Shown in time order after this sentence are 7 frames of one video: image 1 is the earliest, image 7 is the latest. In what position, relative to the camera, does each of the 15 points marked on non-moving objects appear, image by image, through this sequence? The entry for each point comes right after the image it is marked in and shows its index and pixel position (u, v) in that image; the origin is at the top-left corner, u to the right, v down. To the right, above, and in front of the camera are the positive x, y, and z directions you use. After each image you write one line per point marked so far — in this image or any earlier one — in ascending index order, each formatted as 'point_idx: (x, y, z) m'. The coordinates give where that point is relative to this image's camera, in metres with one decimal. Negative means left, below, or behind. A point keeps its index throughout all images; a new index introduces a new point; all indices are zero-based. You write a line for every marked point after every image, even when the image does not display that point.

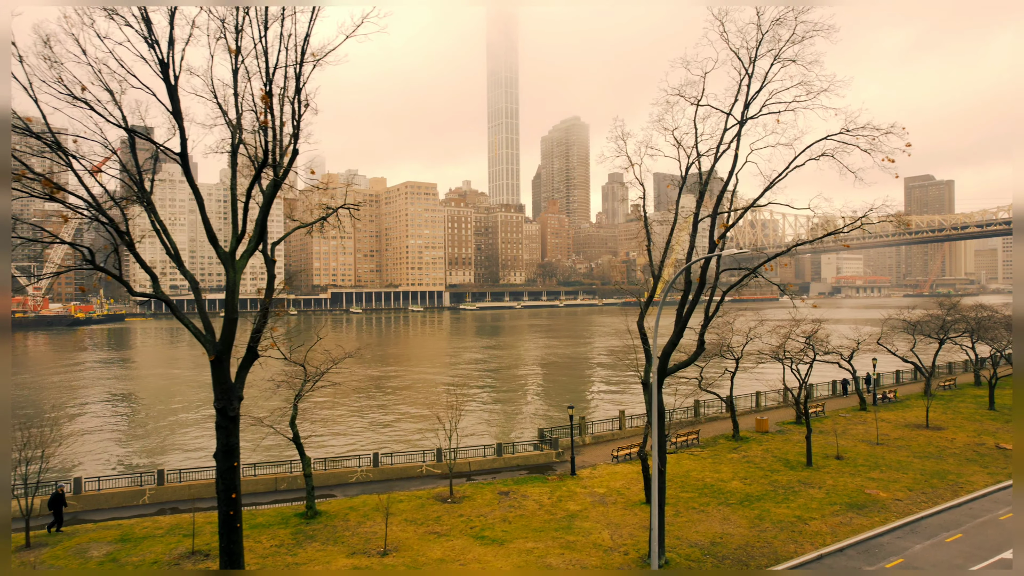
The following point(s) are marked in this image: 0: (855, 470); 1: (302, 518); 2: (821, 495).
0: (+10.6, -5.7, +17.2) m
1: (-5.6, -6.1, +14.8) m
2: (+8.4, -5.7, +15.1) m
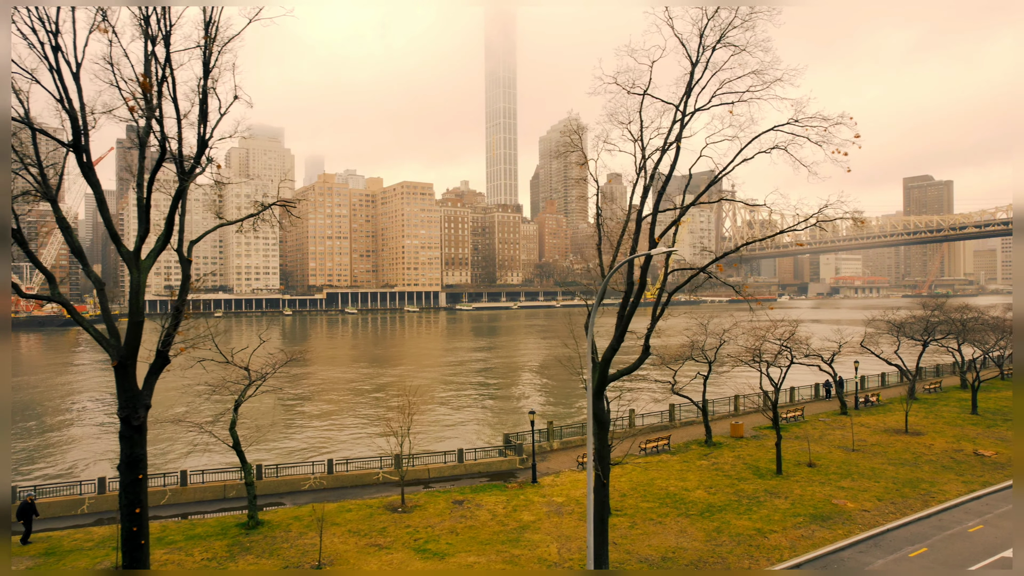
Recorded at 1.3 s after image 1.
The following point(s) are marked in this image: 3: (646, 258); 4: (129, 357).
0: (+9.4, -5.7, +16.6) m
1: (-6.9, -6.1, +14.1) m
2: (+7.2, -5.7, +14.5) m
3: (+2.4, +0.6, +10.3) m
4: (-6.5, -1.2, +9.4) m
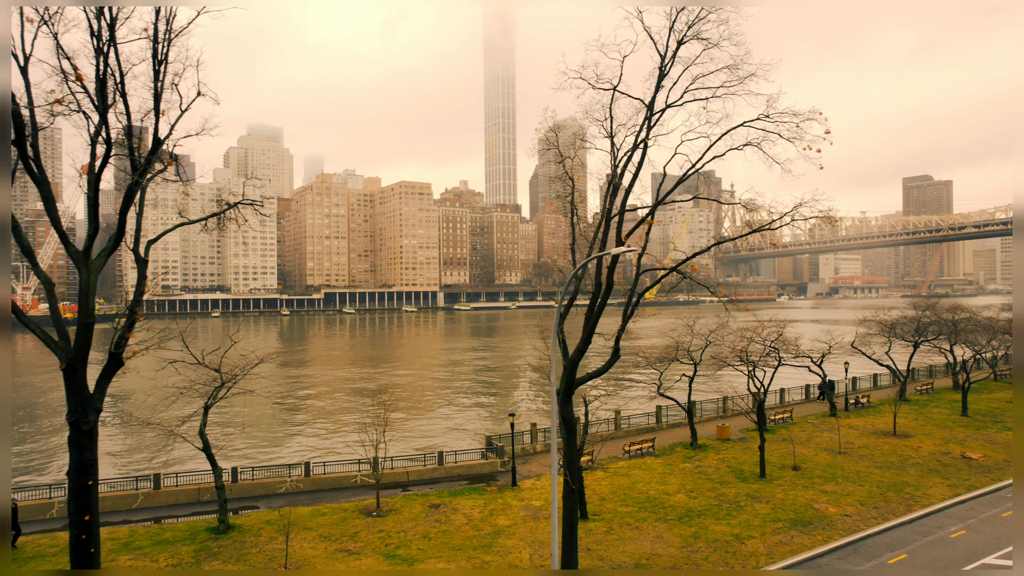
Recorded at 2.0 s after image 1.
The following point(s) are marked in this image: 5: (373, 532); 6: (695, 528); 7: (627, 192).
0: (+8.7, -5.7, +16.3) m
1: (-7.5, -6.1, +13.9) m
2: (+6.5, -5.7, +14.2) m
3: (+1.8, +0.6, +10.1) m
4: (-7.1, -1.2, +9.1) m
5: (-3.5, -6.2, +14.1) m
6: (+4.4, -5.8, +13.4) m
7: (+2.1, +1.9, +10.1) m
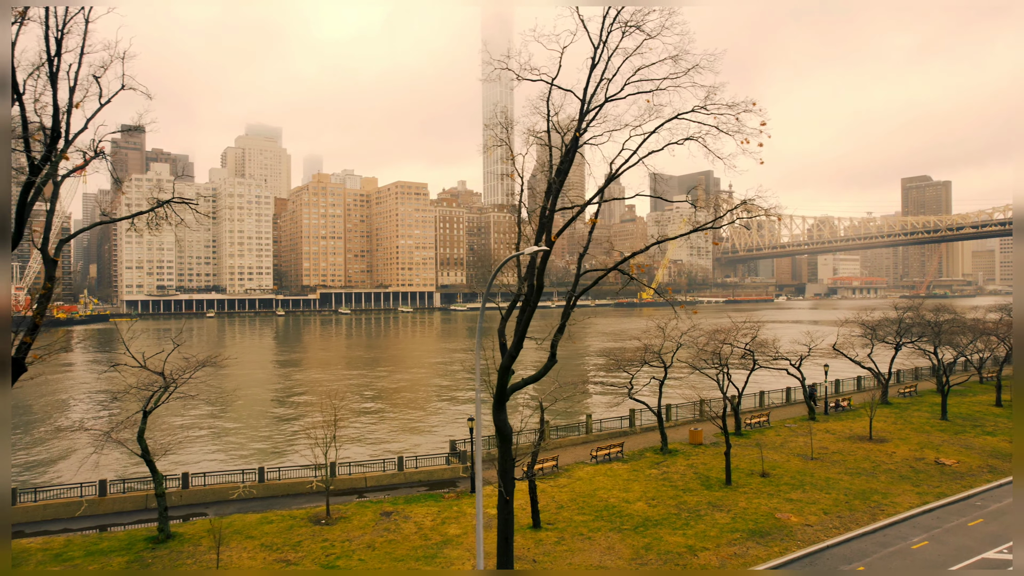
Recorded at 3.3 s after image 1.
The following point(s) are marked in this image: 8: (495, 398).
0: (+7.5, -5.8, +15.8) m
1: (-8.7, -6.2, +13.4) m
2: (+5.3, -5.8, +13.7) m
3: (+0.6, +0.6, +9.6) m
4: (-8.3, -1.2, +8.6) m
5: (-4.8, -6.2, +13.6) m
6: (+3.2, -5.8, +13.0) m
7: (+0.9, +1.8, +9.6) m
8: (-0.3, -2.0, +10.0) m
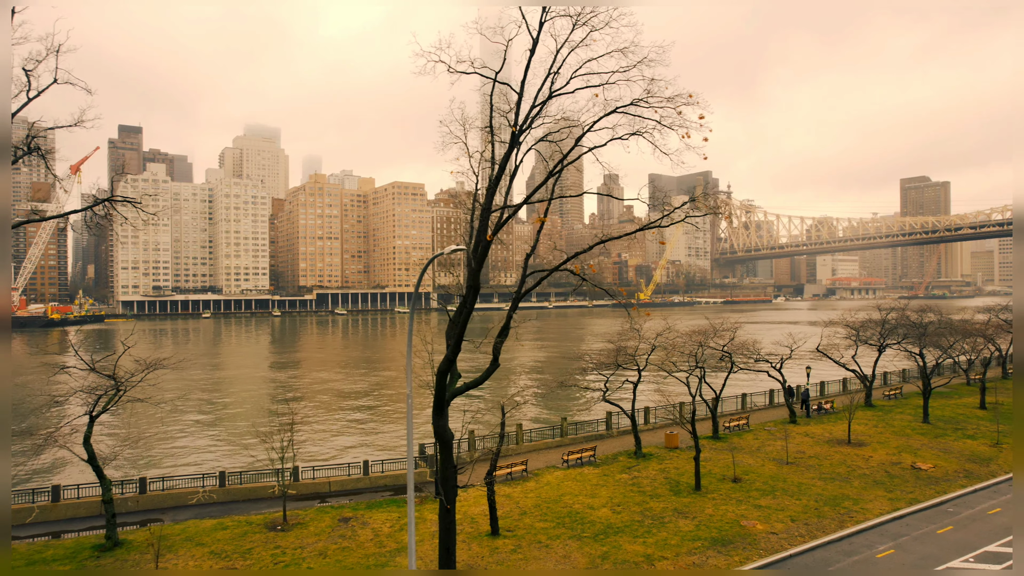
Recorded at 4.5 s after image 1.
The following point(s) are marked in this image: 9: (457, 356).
0: (+6.5, -5.8, +15.4) m
1: (-9.8, -6.2, +13.0) m
2: (+4.3, -5.8, +13.4) m
3: (-0.5, +0.6, +9.2) m
4: (-9.4, -1.2, +8.3) m
5: (-5.8, -6.2, +13.2) m
6: (+2.2, -5.9, +12.6) m
7: (-0.1, +1.8, +9.3) m
8: (-1.3, -2.0, +9.6) m
9: (-0.9, -1.1, +9.2) m
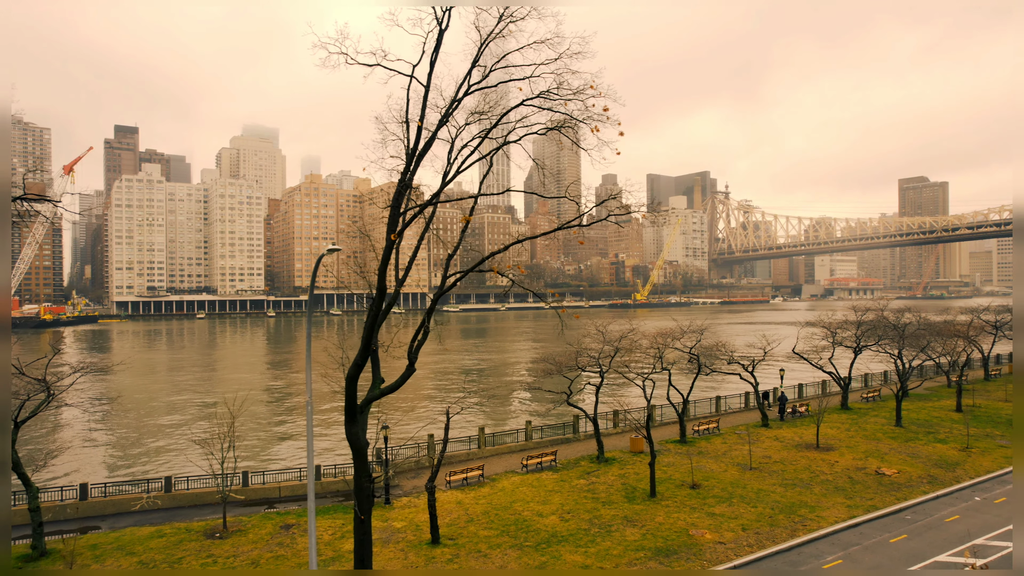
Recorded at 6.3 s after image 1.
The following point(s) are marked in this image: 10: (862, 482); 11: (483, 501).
0: (+5.1, -5.8, +15.0) m
1: (-11.1, -6.2, +12.6) m
2: (+2.9, -5.8, +12.9) m
3: (-1.9, +0.5, +8.8) m
4: (-10.8, -1.2, +7.9) m
5: (-7.2, -6.2, +12.8) m
6: (+0.8, -5.9, +12.2) m
7: (-1.5, +1.8, +8.9) m
8: (-2.7, -2.0, +9.2) m
9: (-2.3, -1.1, +8.8) m
10: (+10.2, -5.7, +16.1) m
11: (-0.8, -6.0, +15.7) m
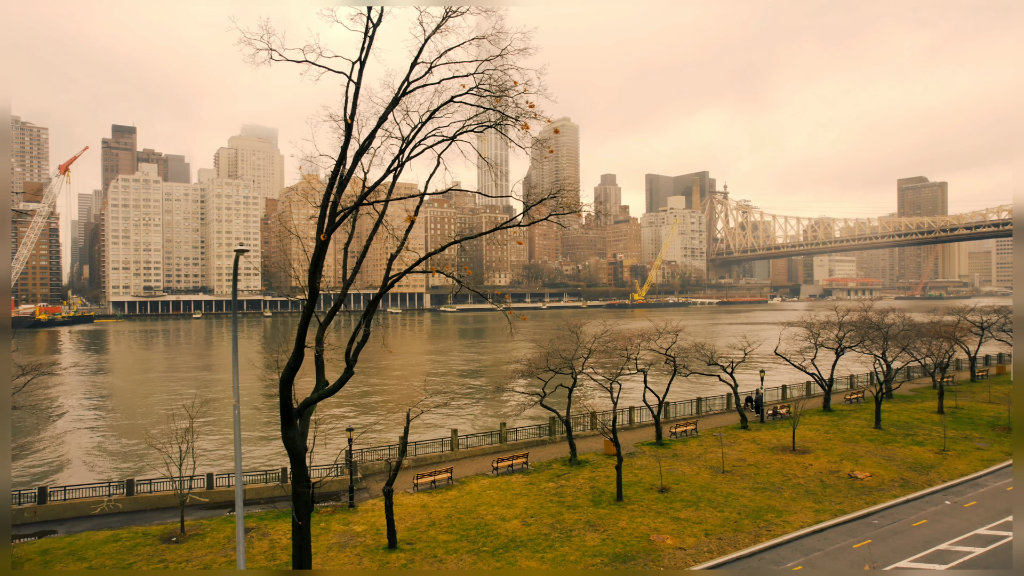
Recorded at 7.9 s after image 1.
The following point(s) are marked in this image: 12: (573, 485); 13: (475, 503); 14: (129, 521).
0: (+4.1, -5.8, +14.8) m
1: (-12.1, -6.2, +12.4) m
2: (+1.9, -5.8, +12.7) m
3: (-2.8, +0.5, +8.6) m
4: (-11.7, -1.2, +7.6) m
5: (-8.2, -6.2, +12.6) m
6: (-0.2, -5.9, +11.9) m
7: (-2.5, +1.8, +8.6) m
8: (-3.7, -2.0, +8.9) m
9: (-3.2, -1.1, +8.5) m
10: (+9.3, -5.7, +15.9) m
11: (-1.8, -6.0, +15.4) m
12: (+1.9, -5.9, +16.6) m
13: (-1.0, -6.0, +15.4) m
14: (-10.3, -6.3, +14.8) m
